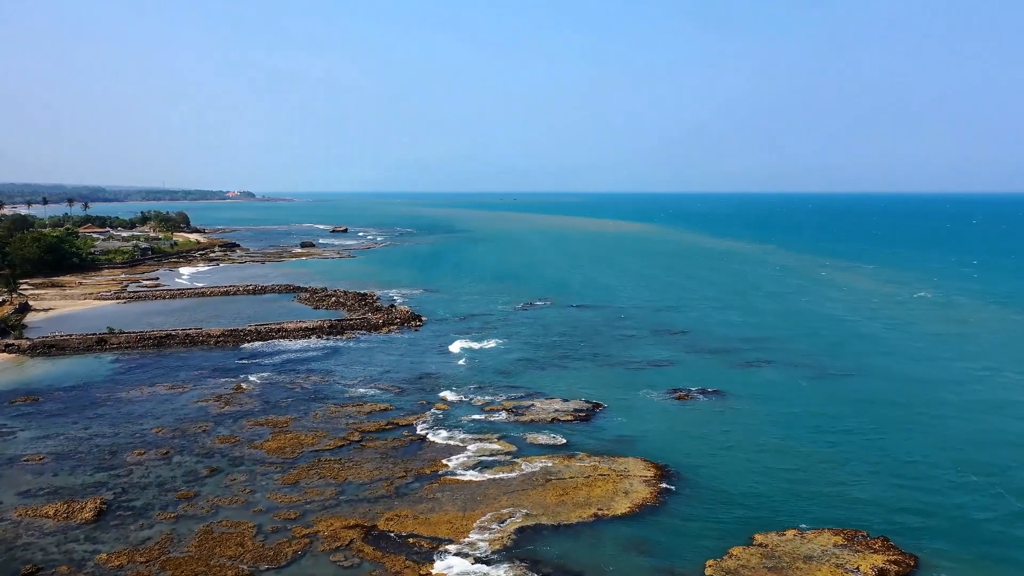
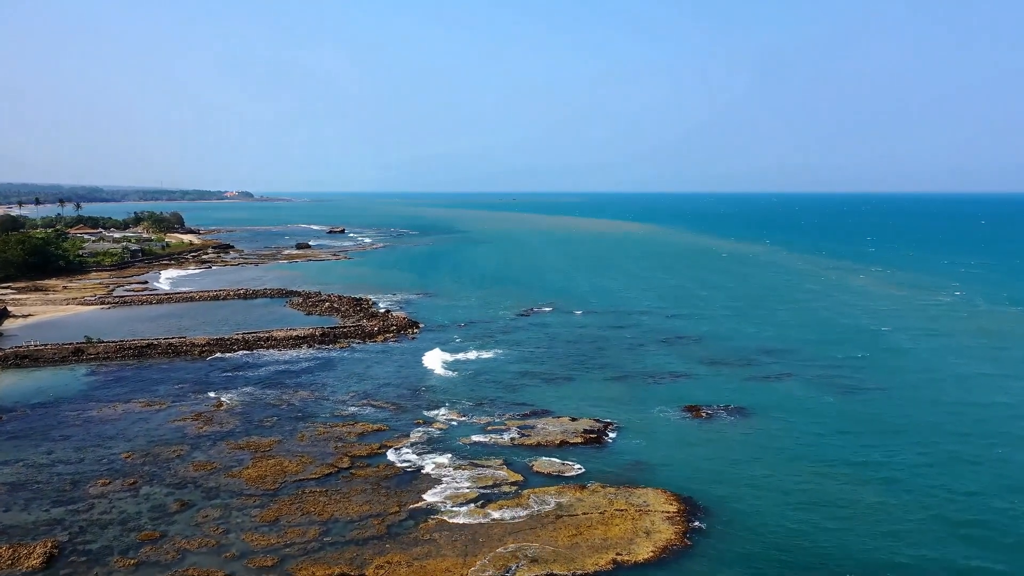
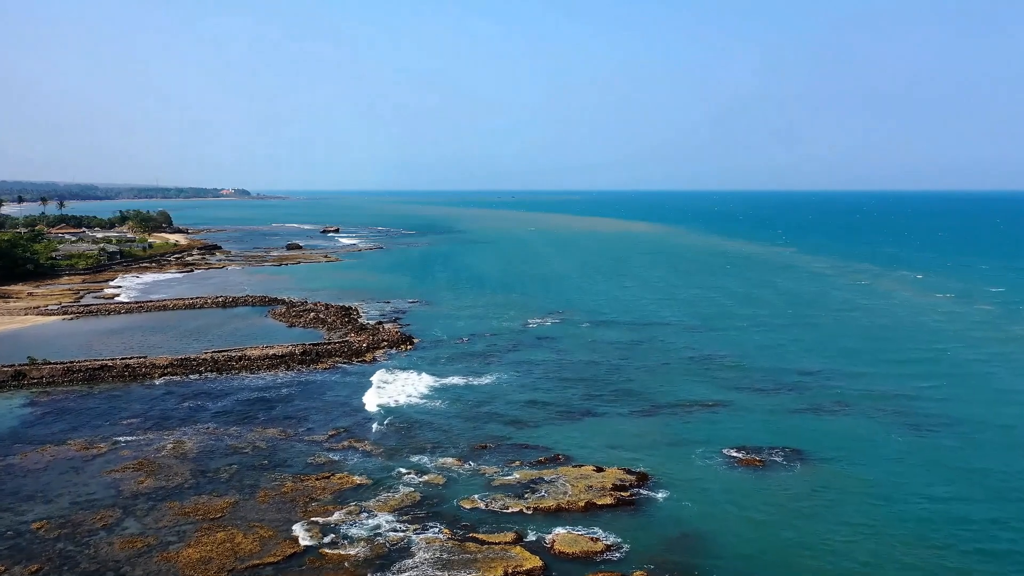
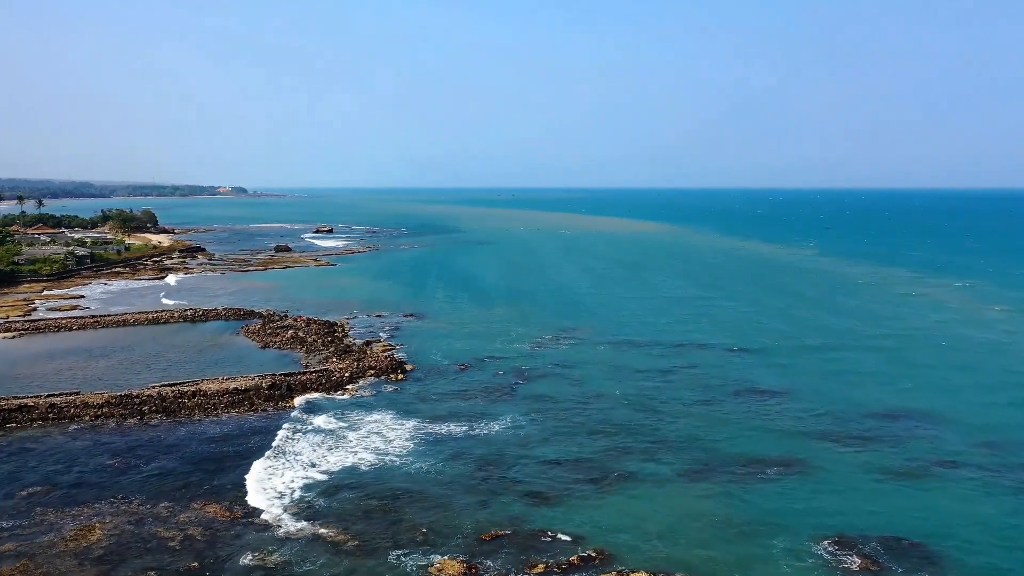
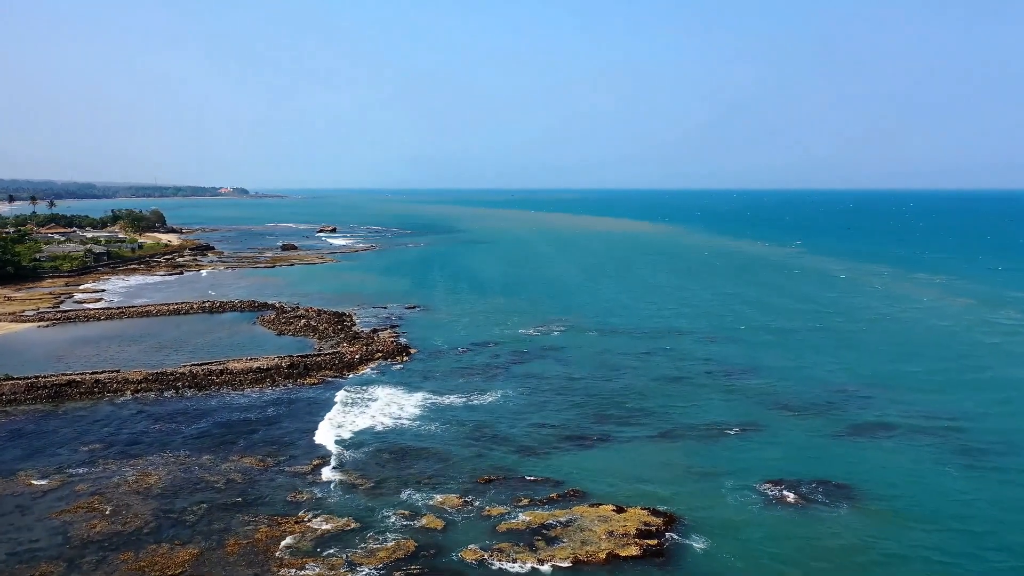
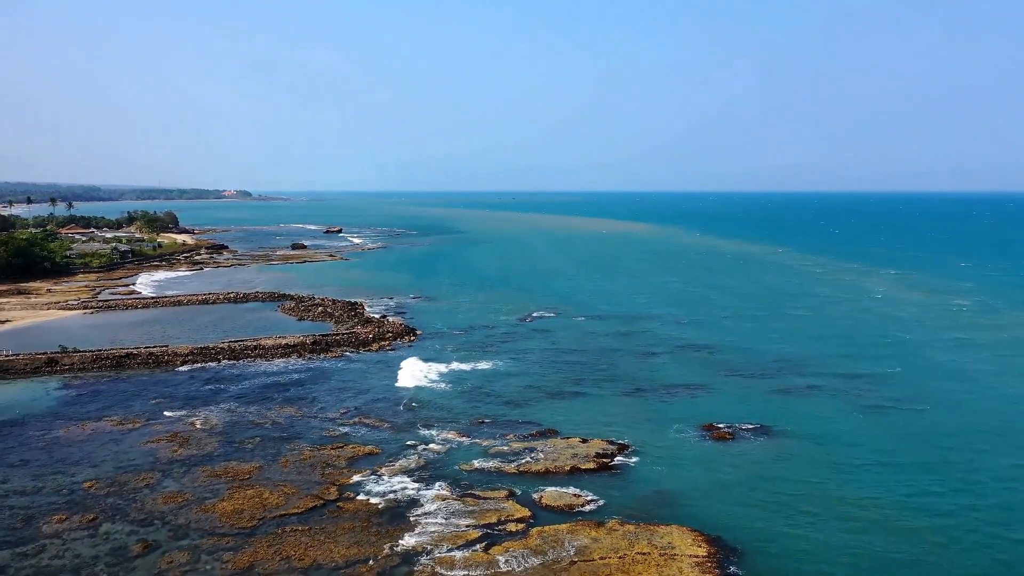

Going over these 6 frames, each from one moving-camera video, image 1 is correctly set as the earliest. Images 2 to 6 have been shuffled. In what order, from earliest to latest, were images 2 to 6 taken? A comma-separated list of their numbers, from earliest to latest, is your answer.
2, 6, 3, 5, 4
